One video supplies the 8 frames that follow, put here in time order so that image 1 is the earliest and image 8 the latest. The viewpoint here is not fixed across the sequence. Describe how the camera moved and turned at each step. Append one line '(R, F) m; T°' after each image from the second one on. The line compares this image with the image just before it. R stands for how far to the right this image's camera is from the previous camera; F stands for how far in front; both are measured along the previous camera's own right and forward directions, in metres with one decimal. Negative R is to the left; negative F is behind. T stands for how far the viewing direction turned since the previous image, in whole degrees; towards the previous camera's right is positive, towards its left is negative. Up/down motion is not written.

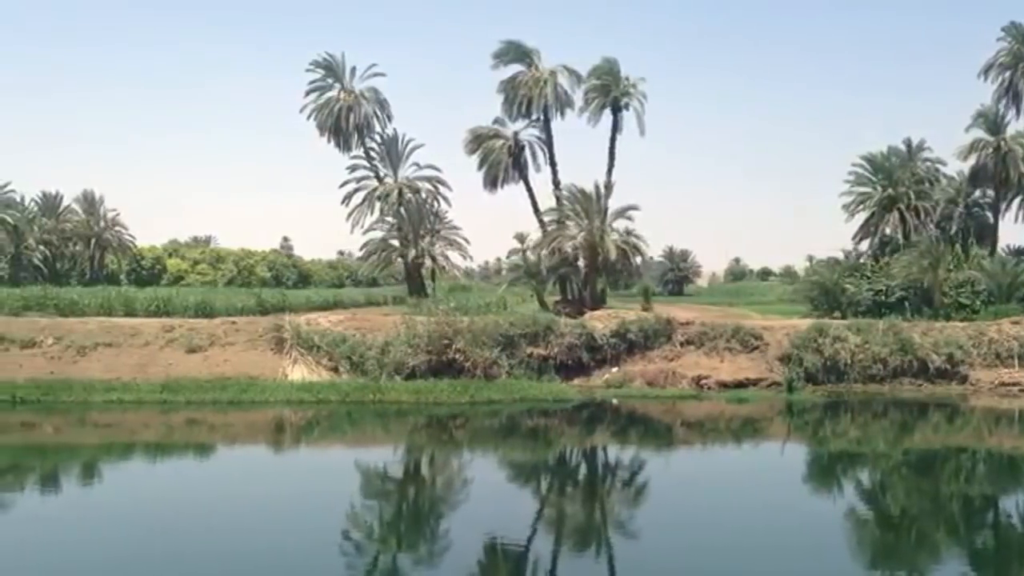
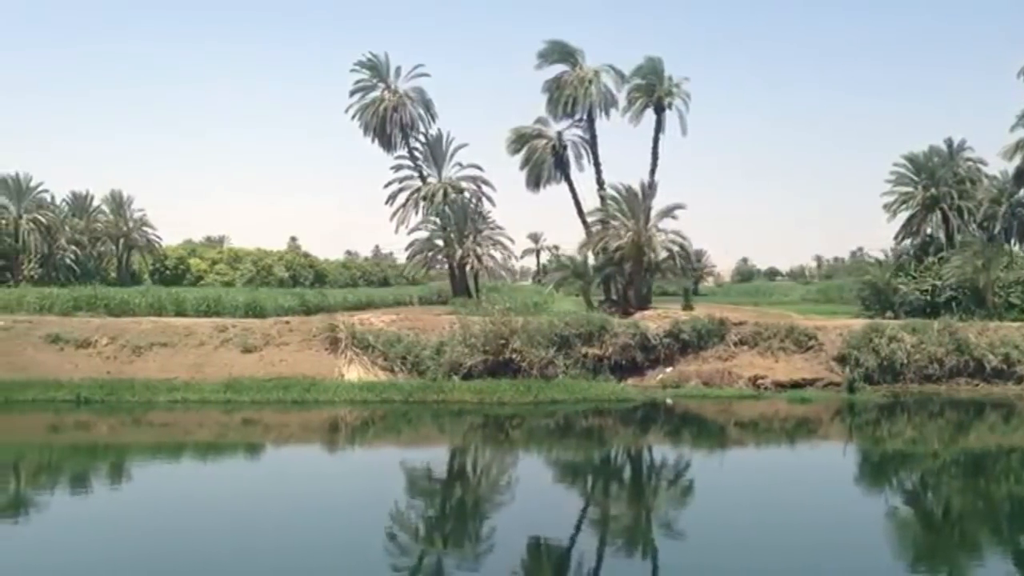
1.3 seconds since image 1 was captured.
(-0.7, 0.0) m; 0°
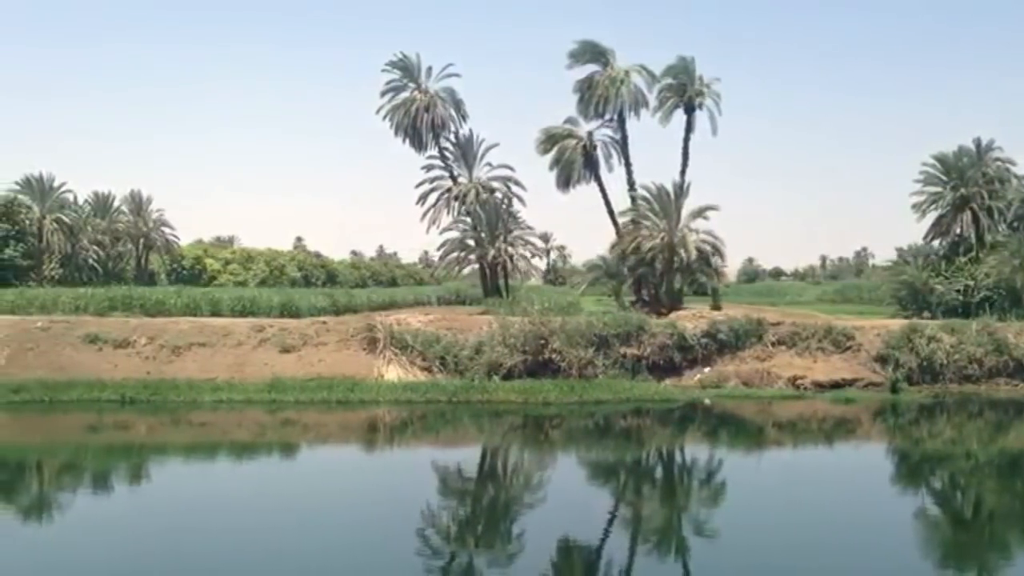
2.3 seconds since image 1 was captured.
(-0.5, 0.0) m; 0°
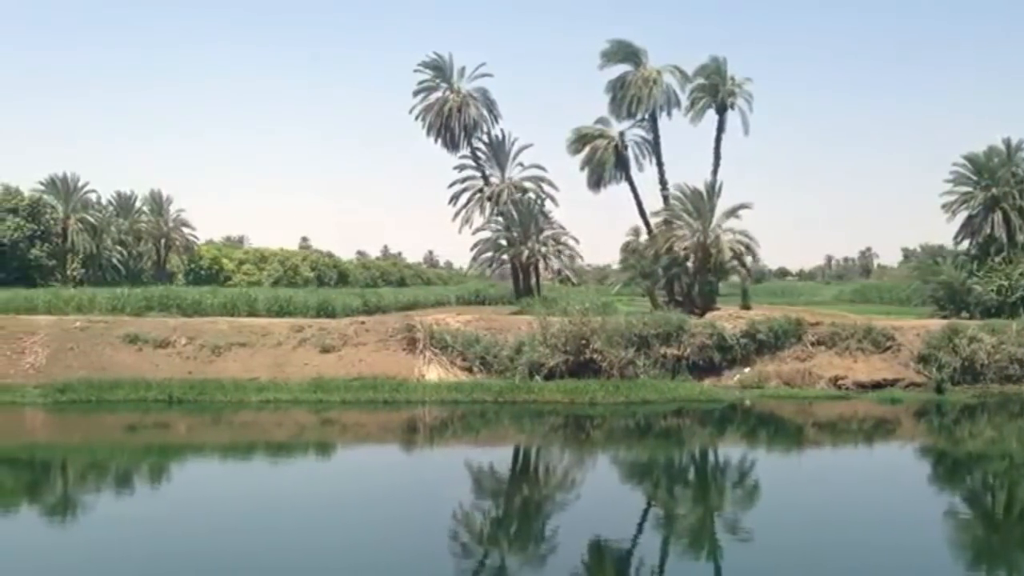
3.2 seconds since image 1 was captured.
(-0.5, 0.0) m; 0°
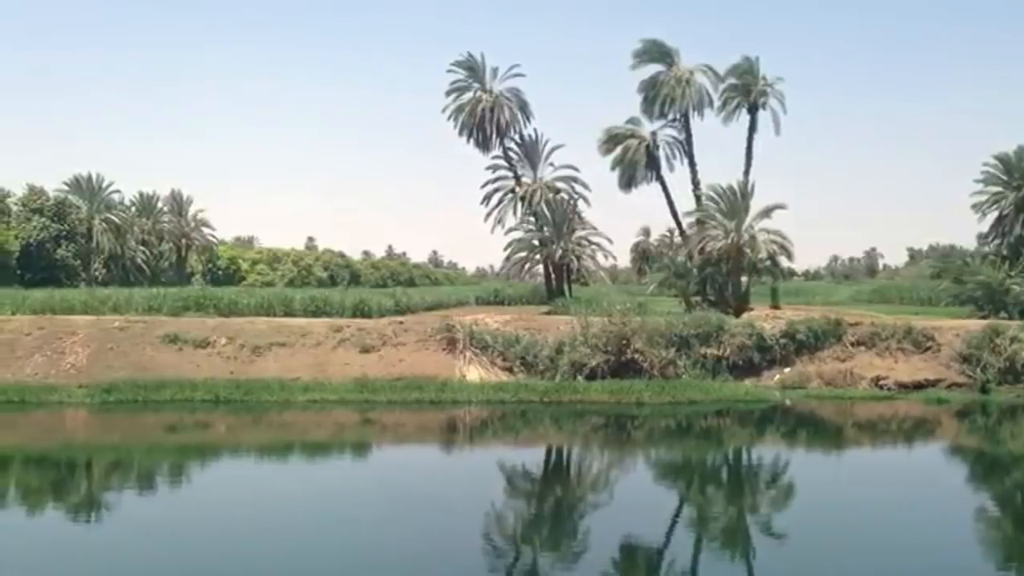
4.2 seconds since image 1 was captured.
(-0.5, 0.0) m; 0°
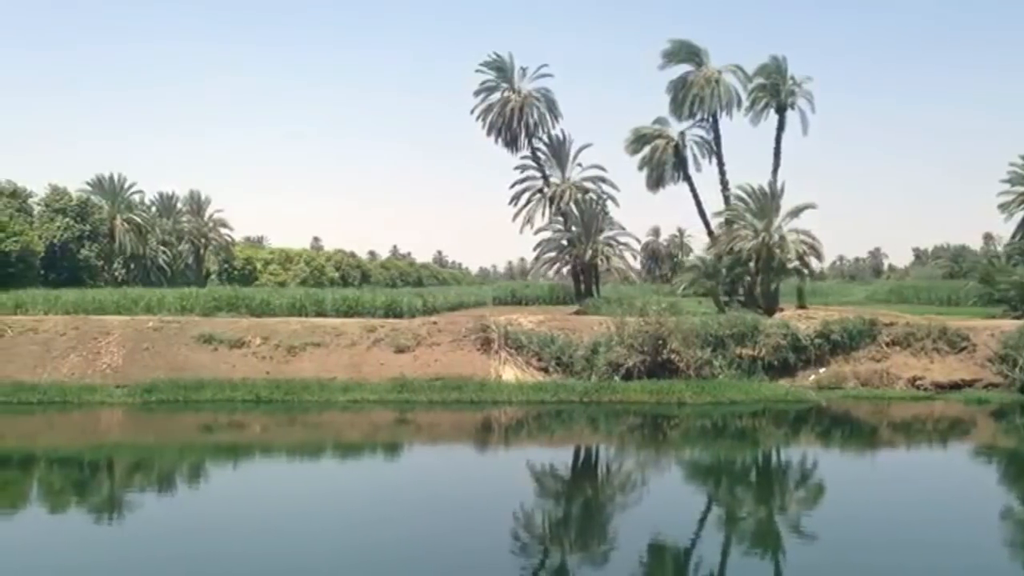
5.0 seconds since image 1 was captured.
(-0.4, 0.0) m; 0°
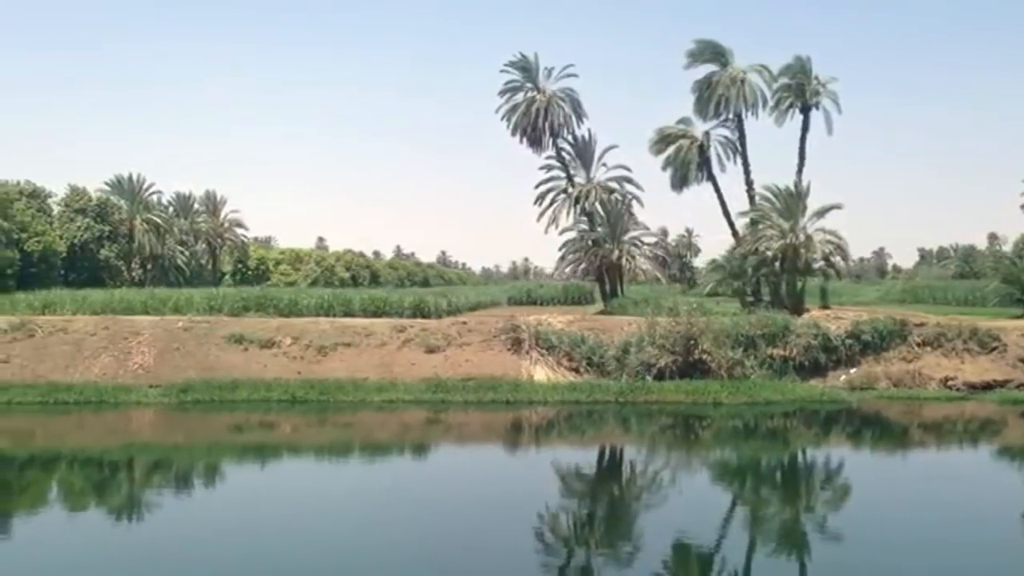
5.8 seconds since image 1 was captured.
(-0.4, 0.0) m; 0°
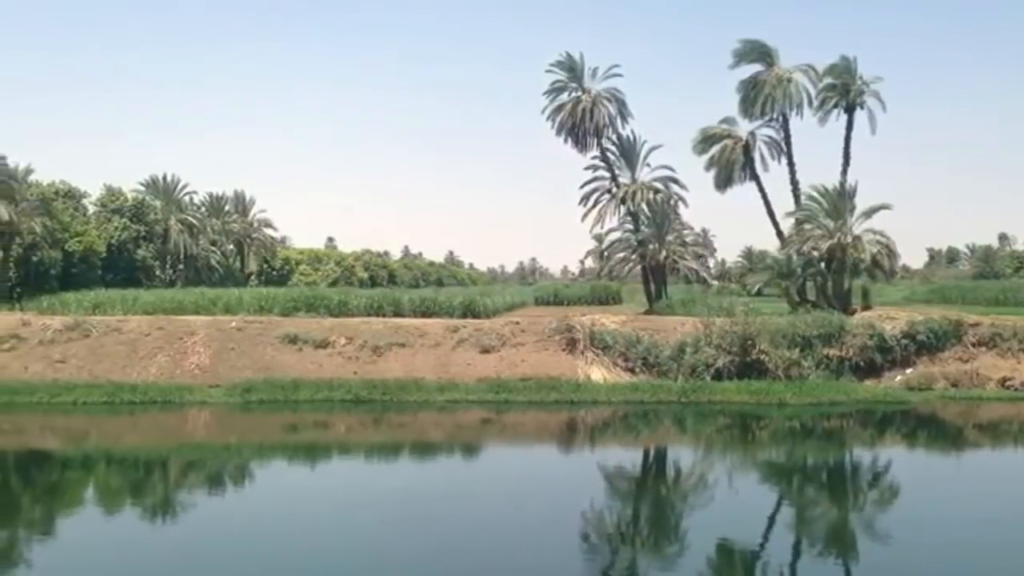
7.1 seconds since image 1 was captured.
(-0.7, 0.0) m; 0°
